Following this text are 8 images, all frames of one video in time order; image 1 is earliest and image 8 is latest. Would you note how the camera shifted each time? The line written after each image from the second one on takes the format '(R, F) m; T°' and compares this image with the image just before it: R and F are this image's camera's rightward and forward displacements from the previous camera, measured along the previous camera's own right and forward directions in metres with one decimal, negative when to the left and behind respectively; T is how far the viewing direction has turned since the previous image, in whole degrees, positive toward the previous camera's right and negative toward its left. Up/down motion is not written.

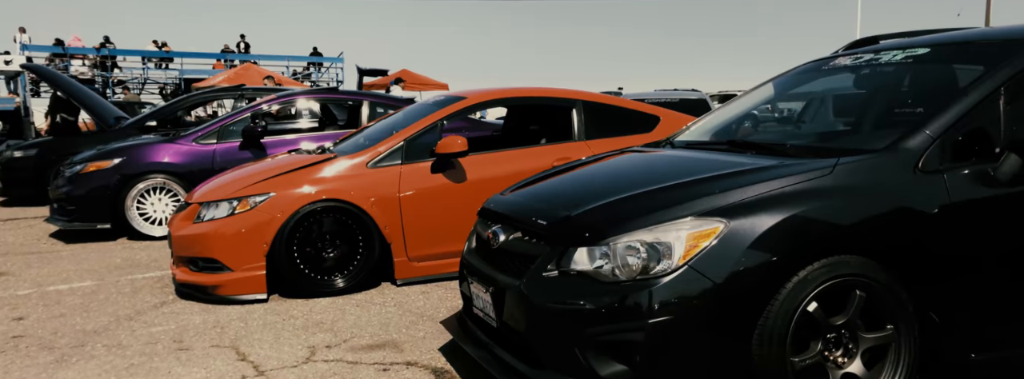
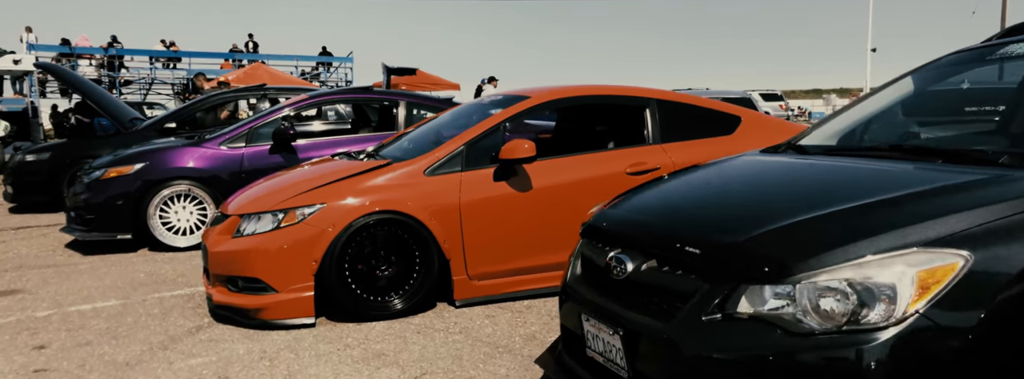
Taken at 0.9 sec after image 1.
(-0.4, +0.4) m; 0°
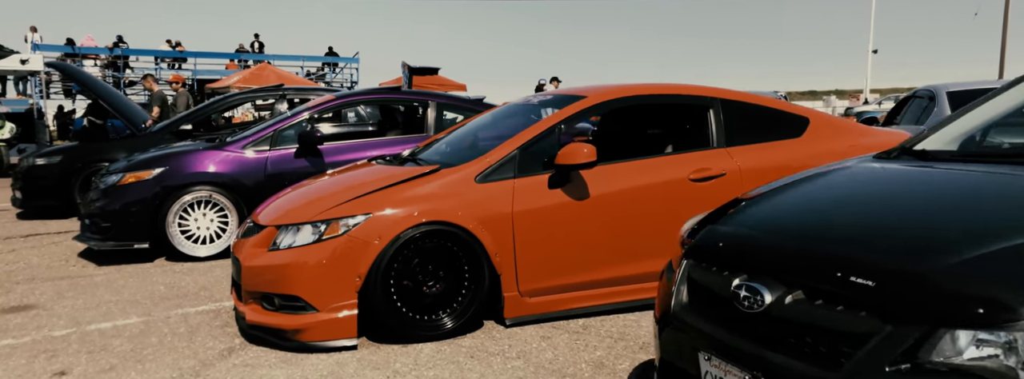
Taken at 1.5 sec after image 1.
(-0.3, +0.3) m; 0°
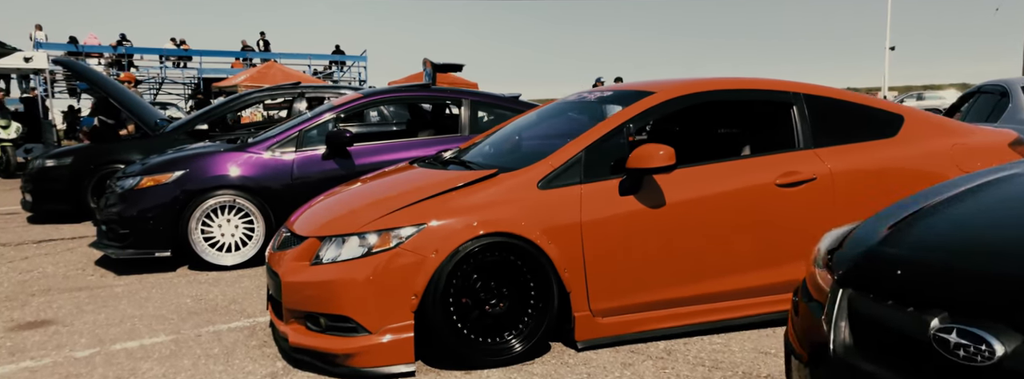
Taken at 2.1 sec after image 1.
(-0.3, +0.3) m; 0°
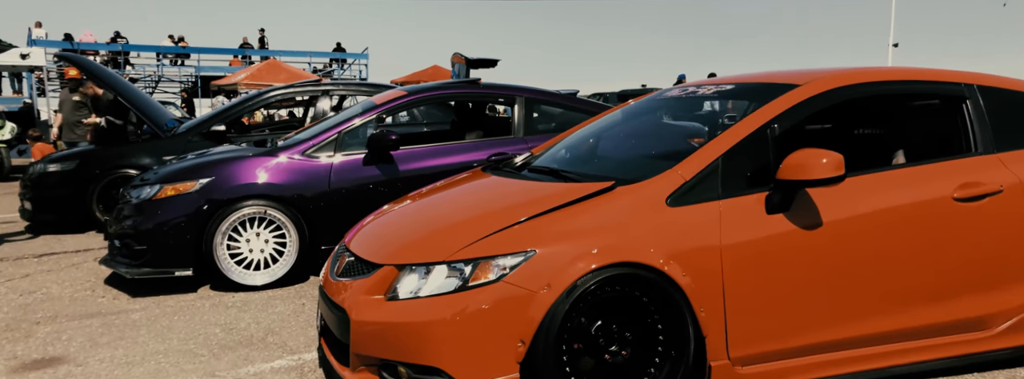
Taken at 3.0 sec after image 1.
(-0.5, +0.5) m; 0°
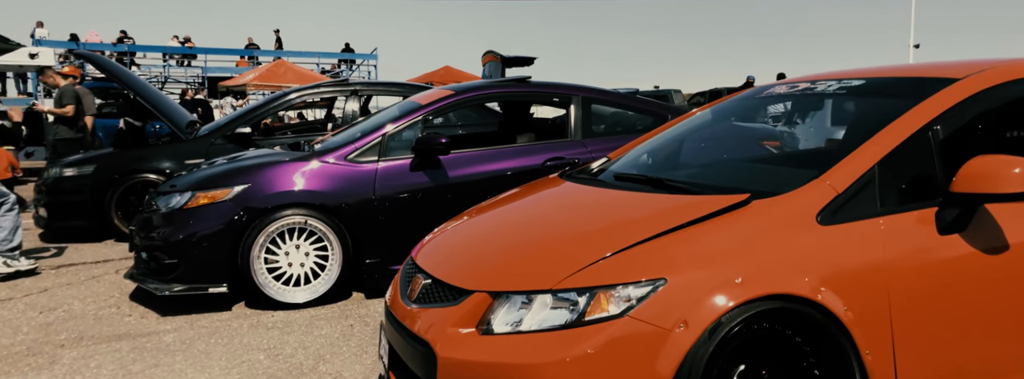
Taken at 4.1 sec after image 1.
(-0.4, +0.4) m; 0°
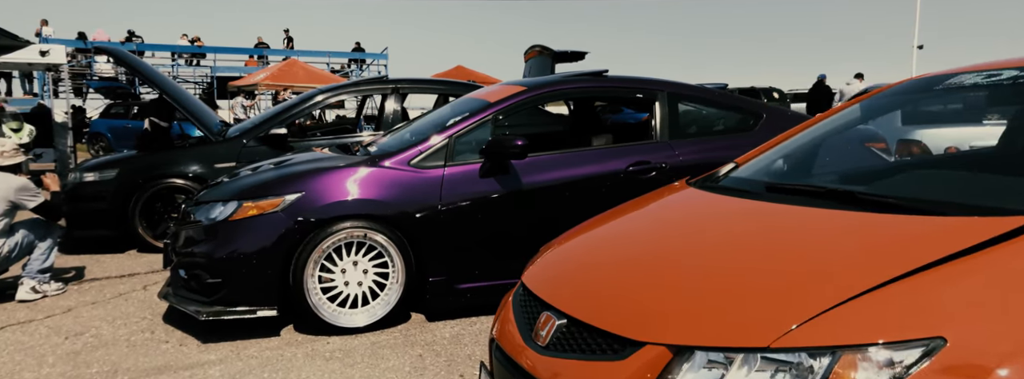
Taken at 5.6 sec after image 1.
(-0.5, +0.5) m; 0°
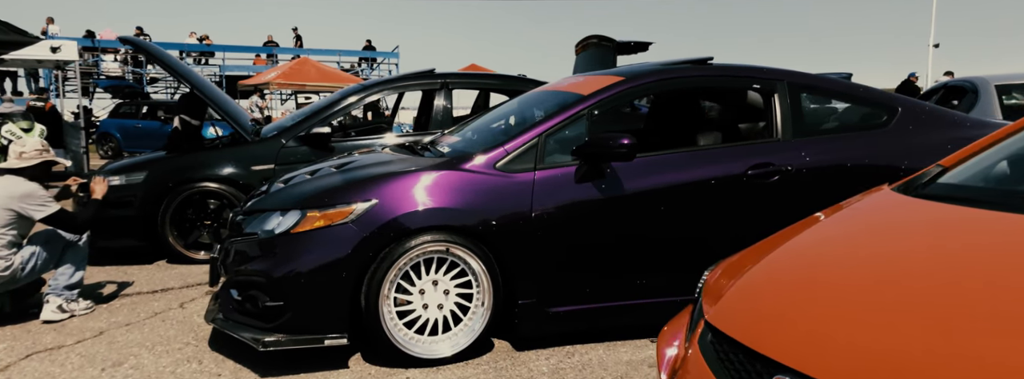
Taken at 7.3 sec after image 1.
(-0.5, +0.5) m; 0°
